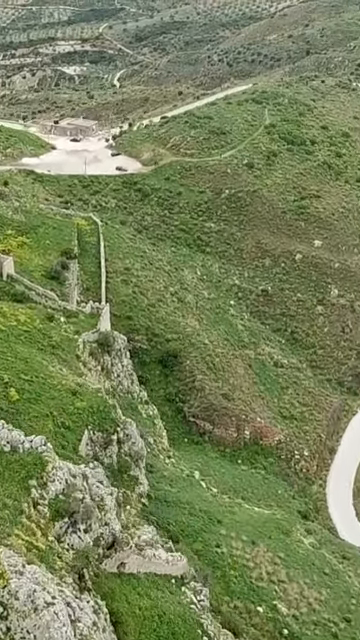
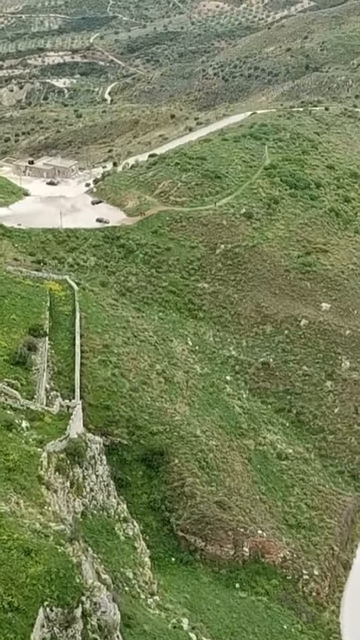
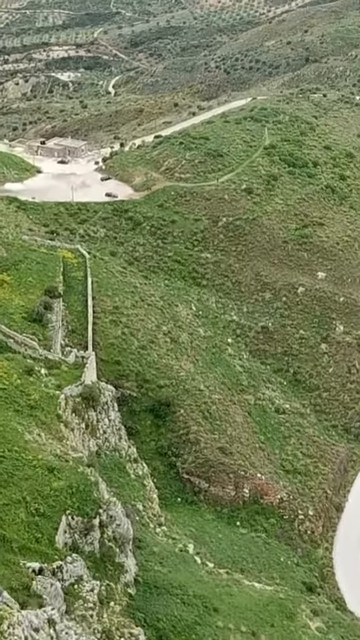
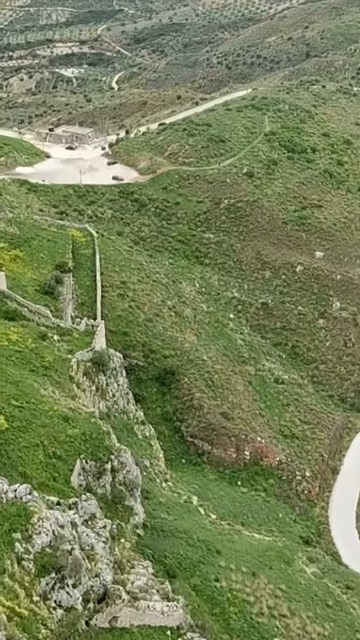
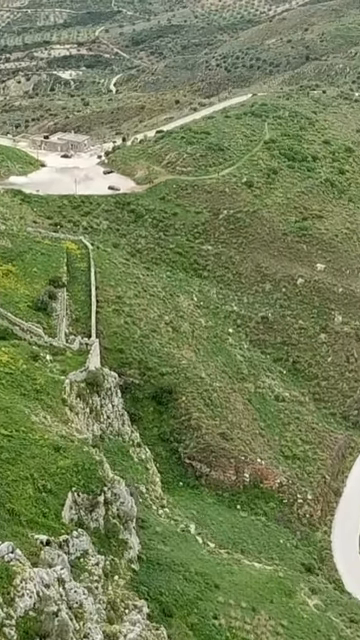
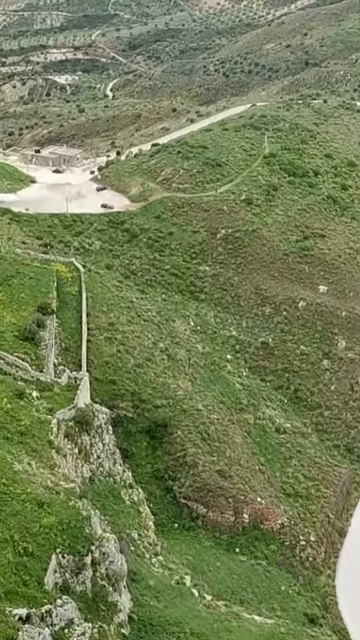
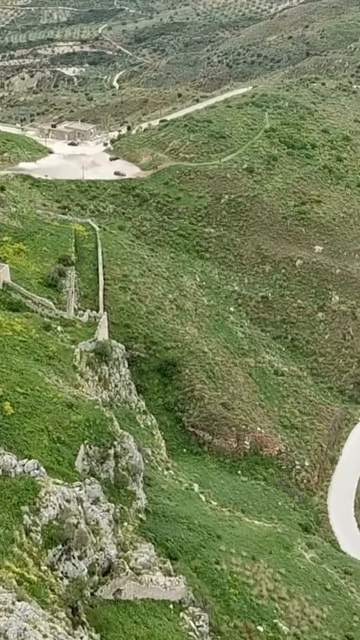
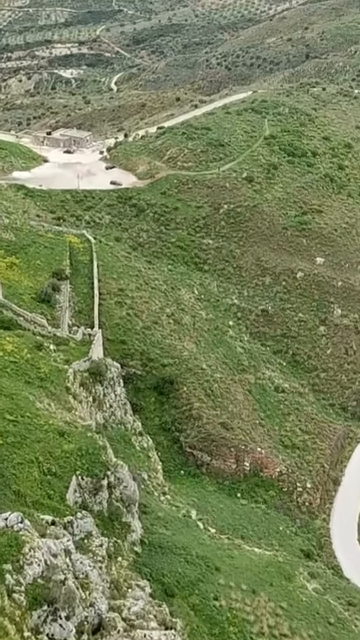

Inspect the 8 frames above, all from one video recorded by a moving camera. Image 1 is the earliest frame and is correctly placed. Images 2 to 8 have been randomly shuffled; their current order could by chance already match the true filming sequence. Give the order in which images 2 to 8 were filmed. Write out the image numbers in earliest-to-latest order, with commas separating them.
7, 4, 8, 5, 3, 6, 2
